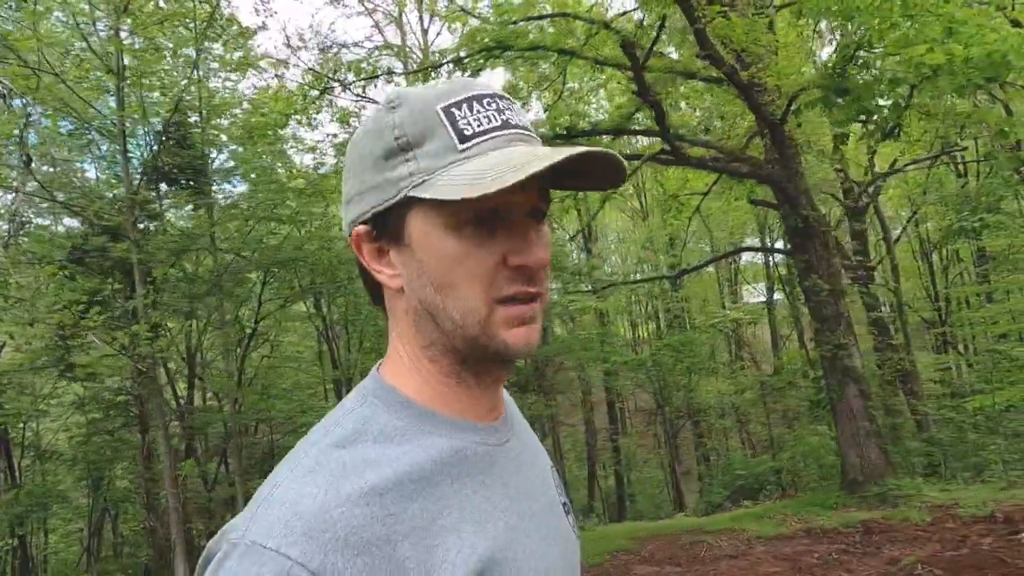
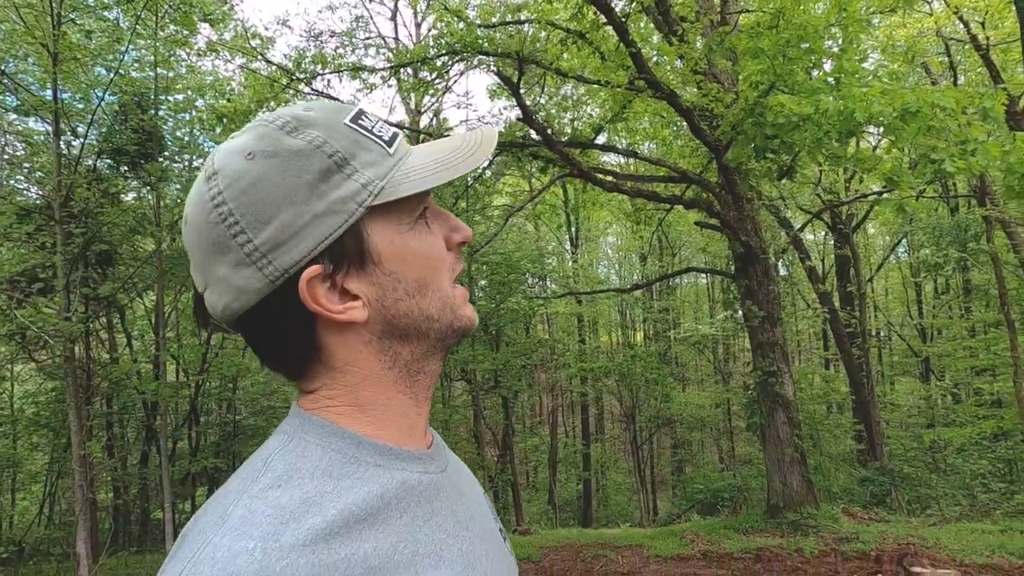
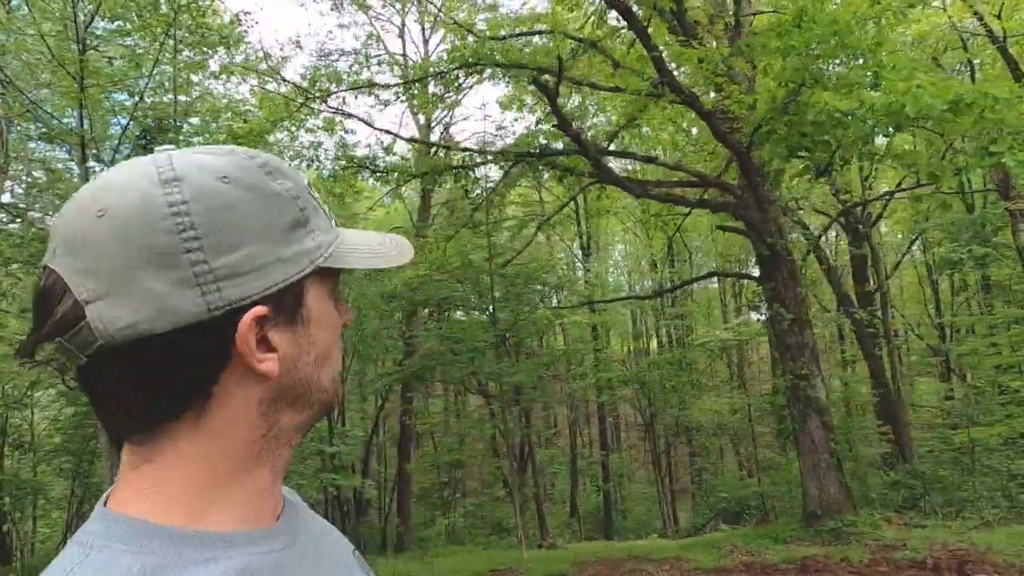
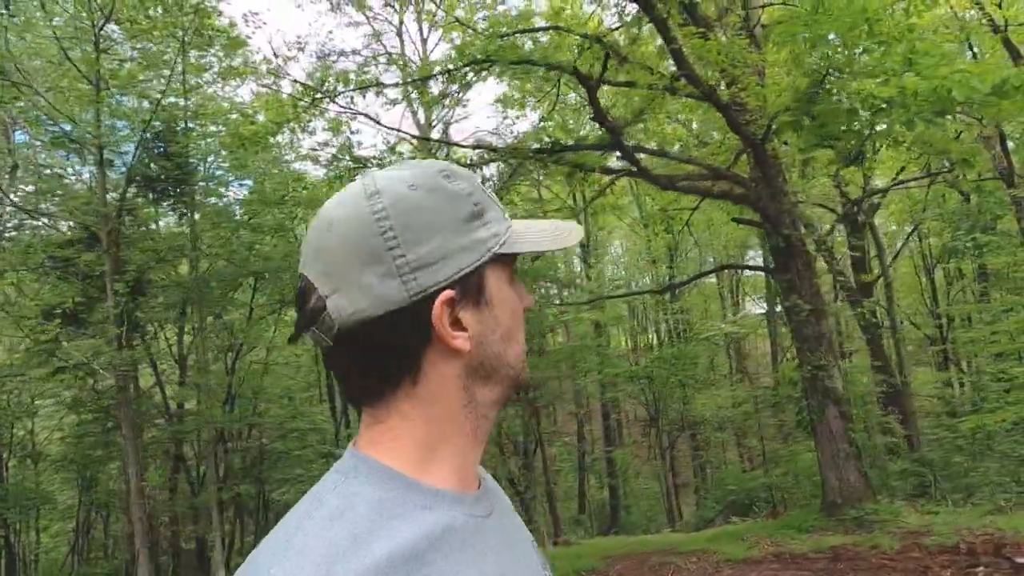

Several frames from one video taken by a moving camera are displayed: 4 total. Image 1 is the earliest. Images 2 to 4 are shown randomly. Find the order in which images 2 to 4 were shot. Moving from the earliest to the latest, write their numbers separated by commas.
4, 3, 2
